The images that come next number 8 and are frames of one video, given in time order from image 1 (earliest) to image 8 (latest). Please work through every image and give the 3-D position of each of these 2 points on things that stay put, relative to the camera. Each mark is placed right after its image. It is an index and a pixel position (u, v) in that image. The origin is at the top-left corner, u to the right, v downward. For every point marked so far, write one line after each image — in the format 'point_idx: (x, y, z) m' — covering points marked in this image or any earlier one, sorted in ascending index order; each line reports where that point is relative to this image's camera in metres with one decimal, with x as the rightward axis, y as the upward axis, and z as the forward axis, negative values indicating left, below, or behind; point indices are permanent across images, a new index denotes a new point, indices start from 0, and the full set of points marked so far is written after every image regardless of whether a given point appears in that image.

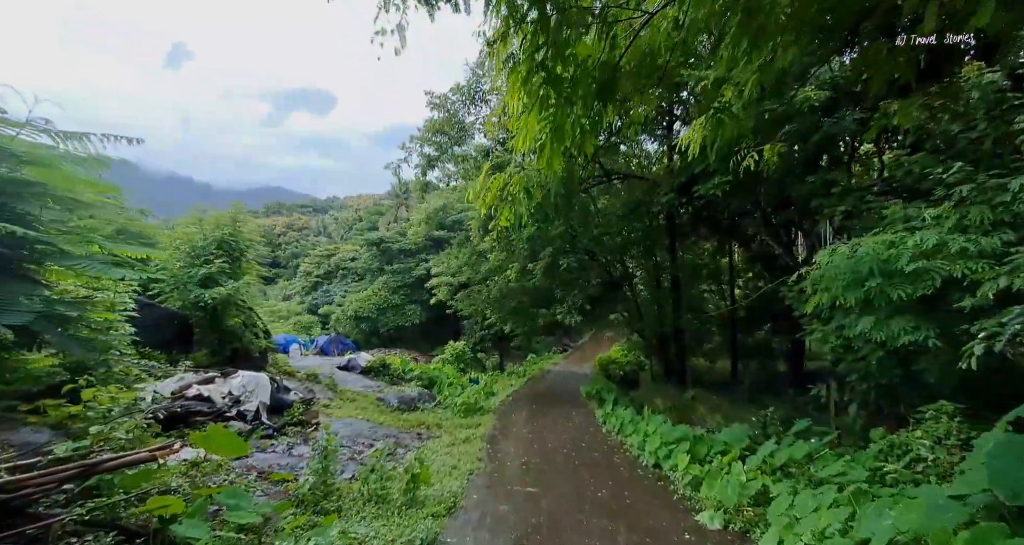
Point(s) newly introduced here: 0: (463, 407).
0: (-0.9, -2.8, +10.6) m
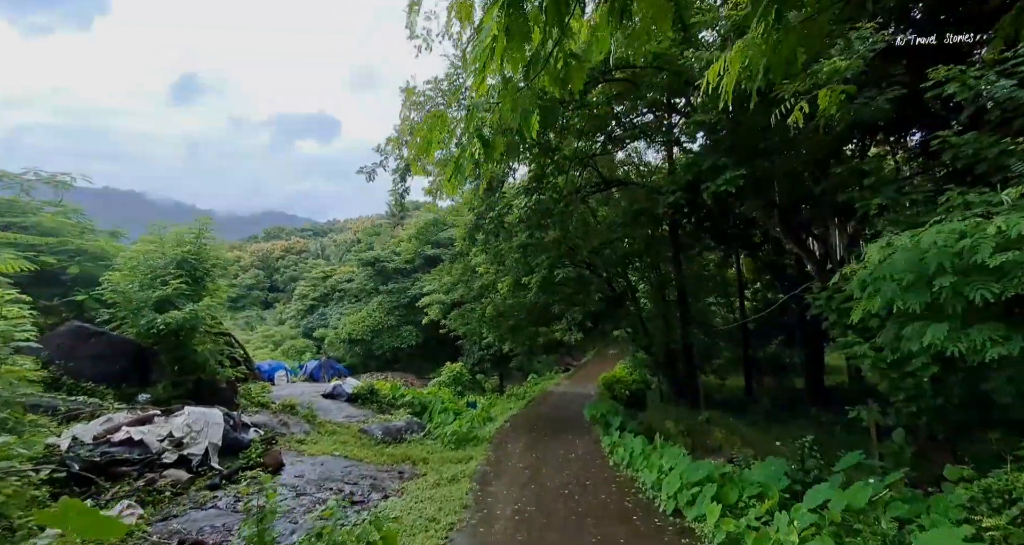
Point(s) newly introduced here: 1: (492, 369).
0: (-1.0, -3.0, +9.5) m
1: (-0.6, -3.3, +18.0) m
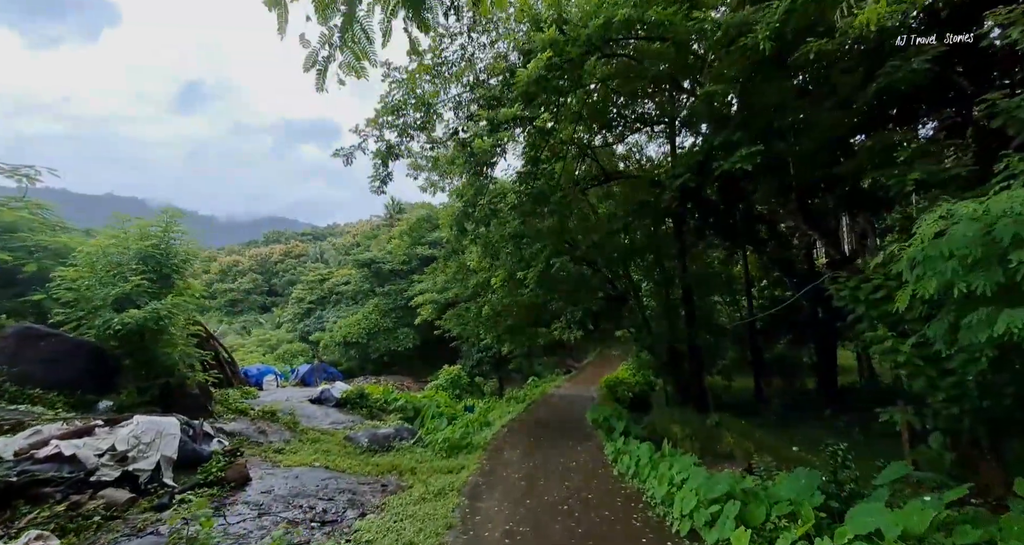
0: (-1.1, -3.0, +8.8) m
1: (-0.6, -3.3, +17.4) m
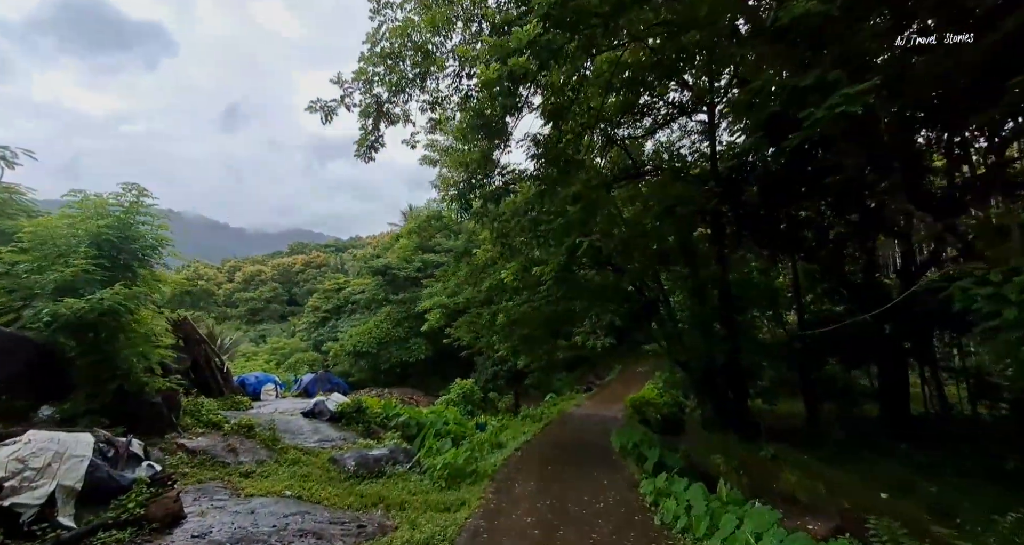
0: (-0.9, -2.9, +7.4) m
1: (-0.1, -3.5, +15.9) m
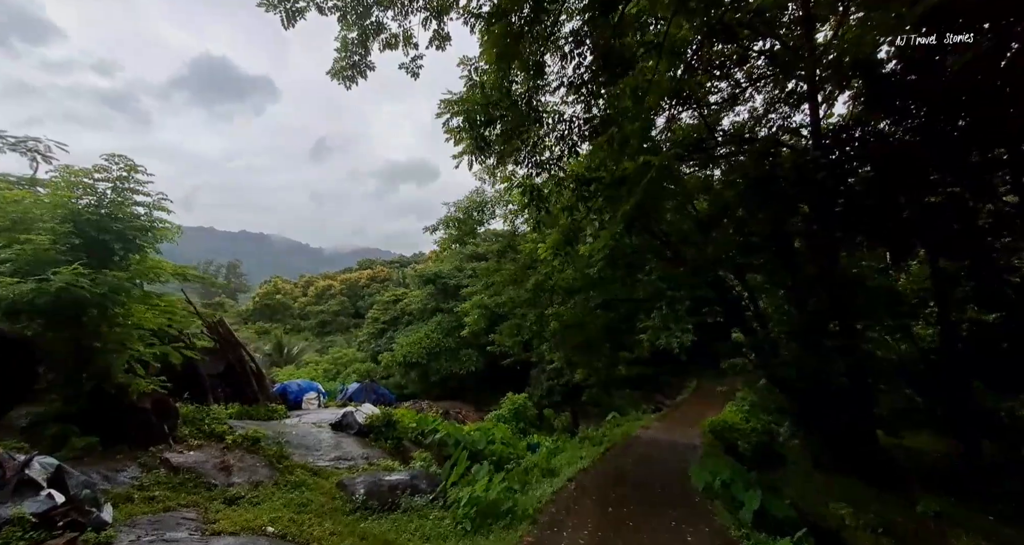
0: (-0.4, -2.7, +5.8) m
1: (+1.4, -3.5, +14.1) m
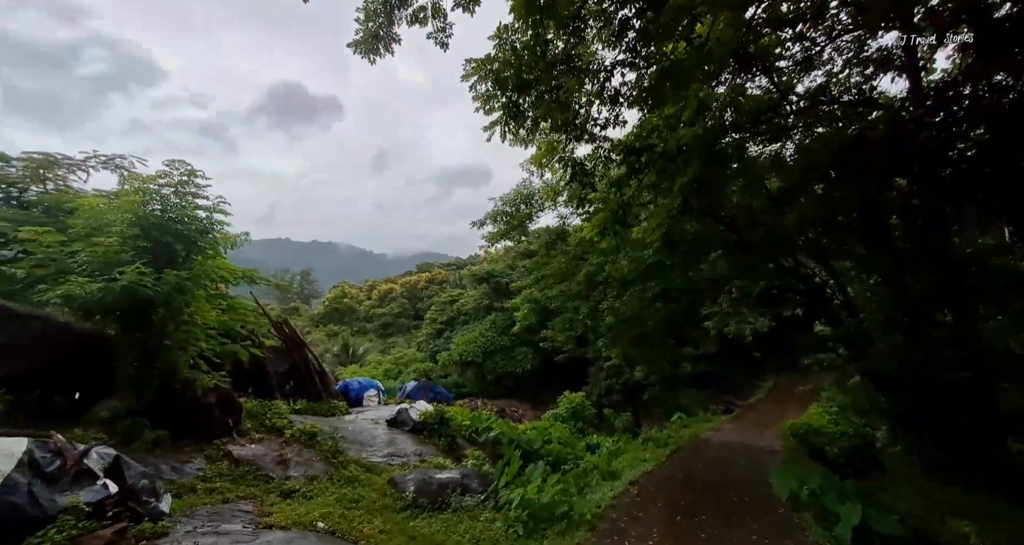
0: (+0.2, -2.6, +5.5) m
1: (+2.9, -3.4, +13.6) m
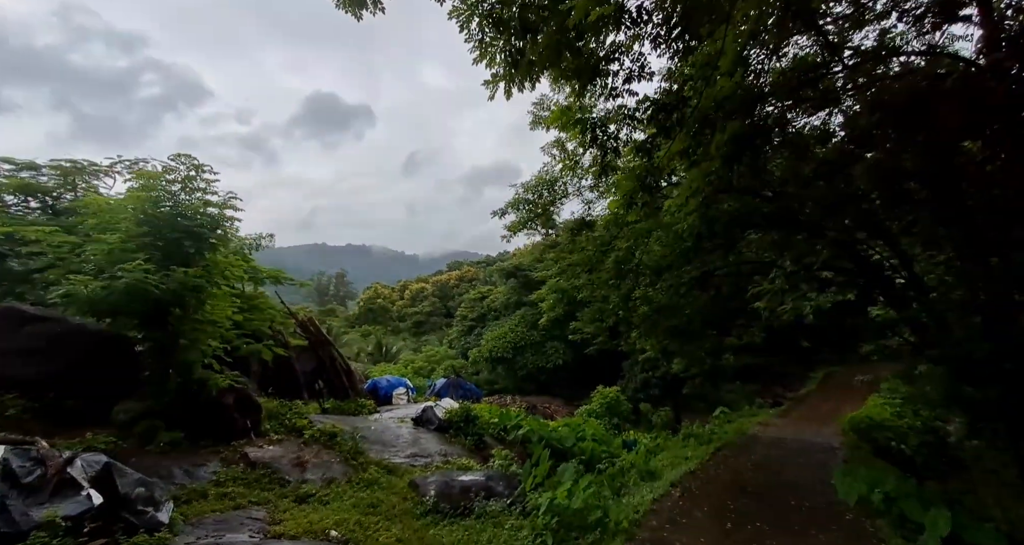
0: (+0.5, -2.4, +5.1) m
1: (+3.6, -3.1, +13.0) m
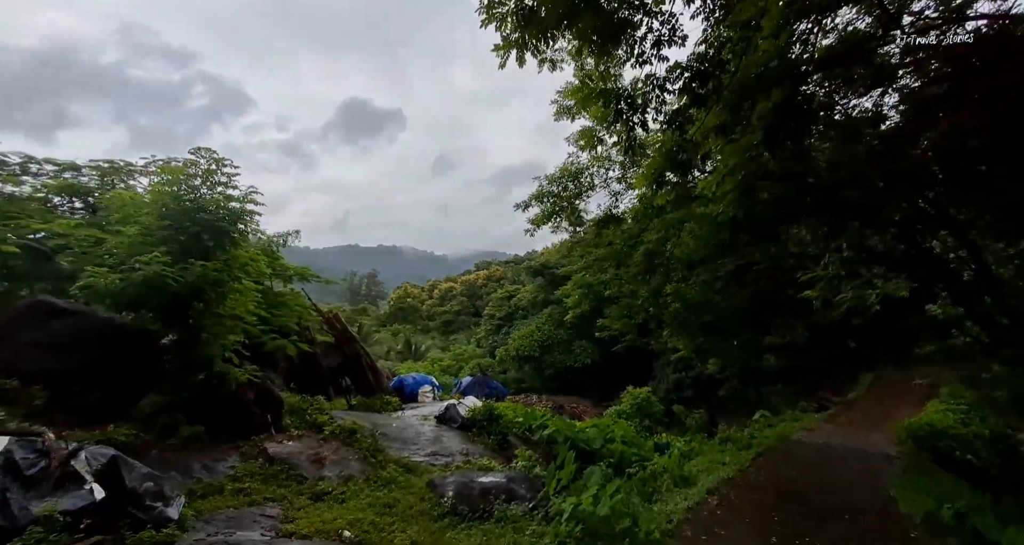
0: (+0.7, -2.3, +4.8) m
1: (+4.2, -3.0, +12.5) m
